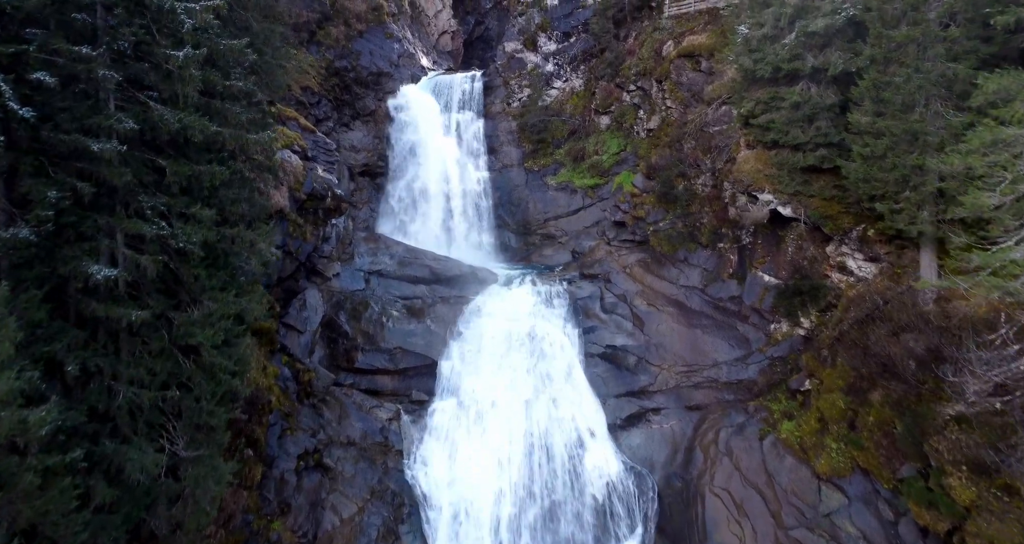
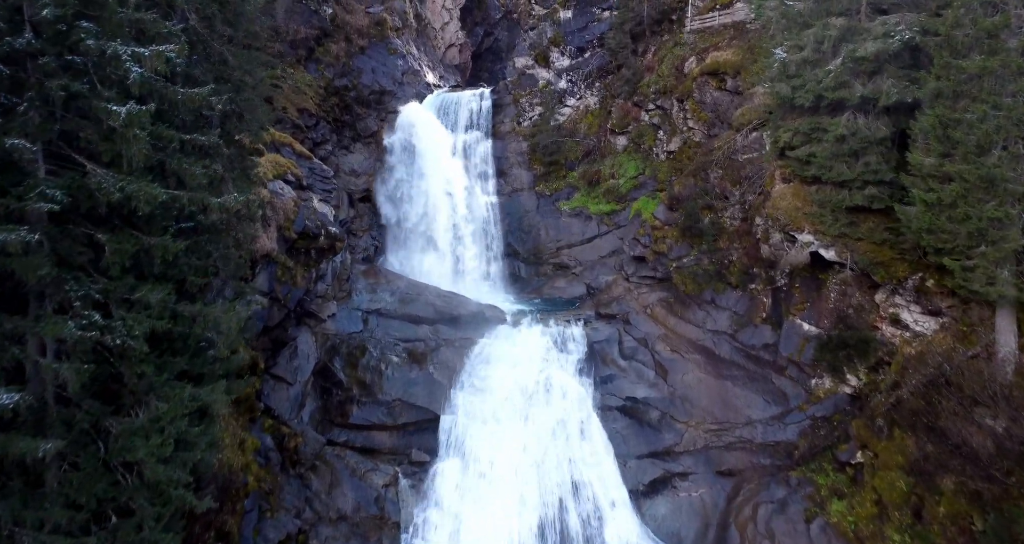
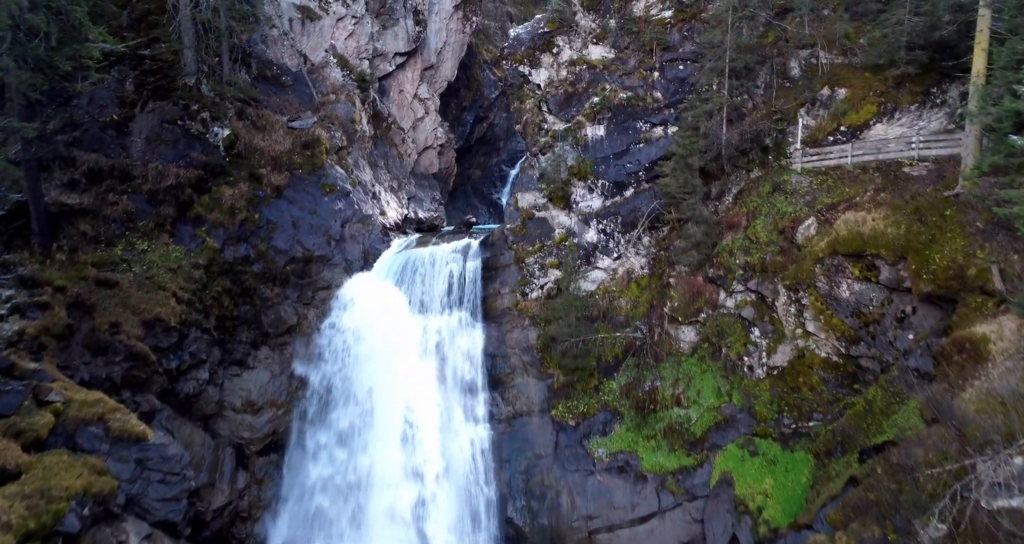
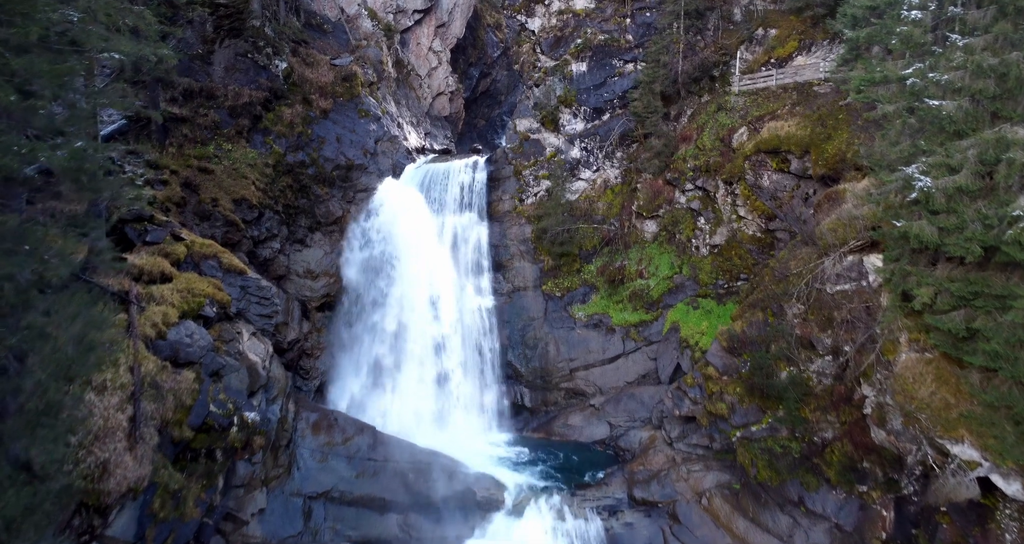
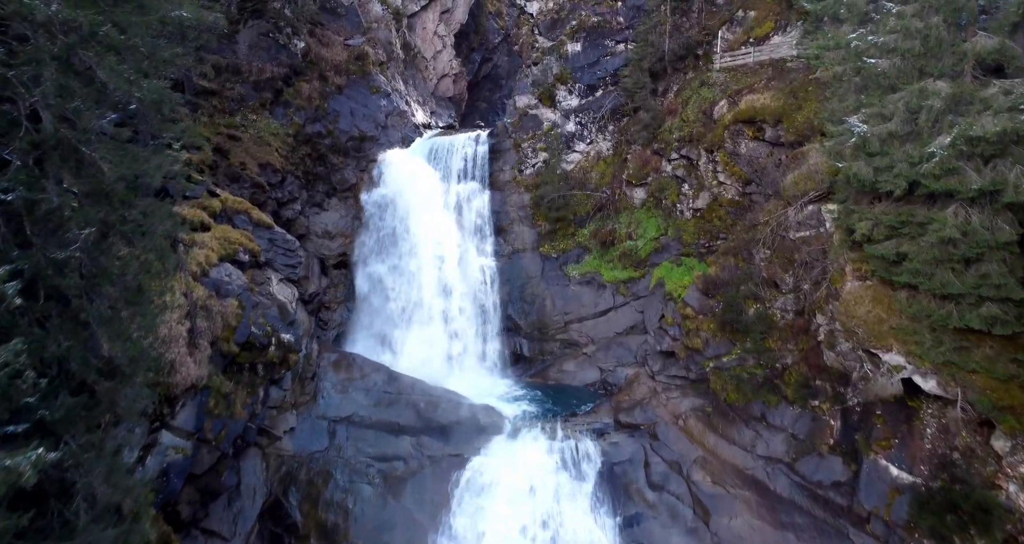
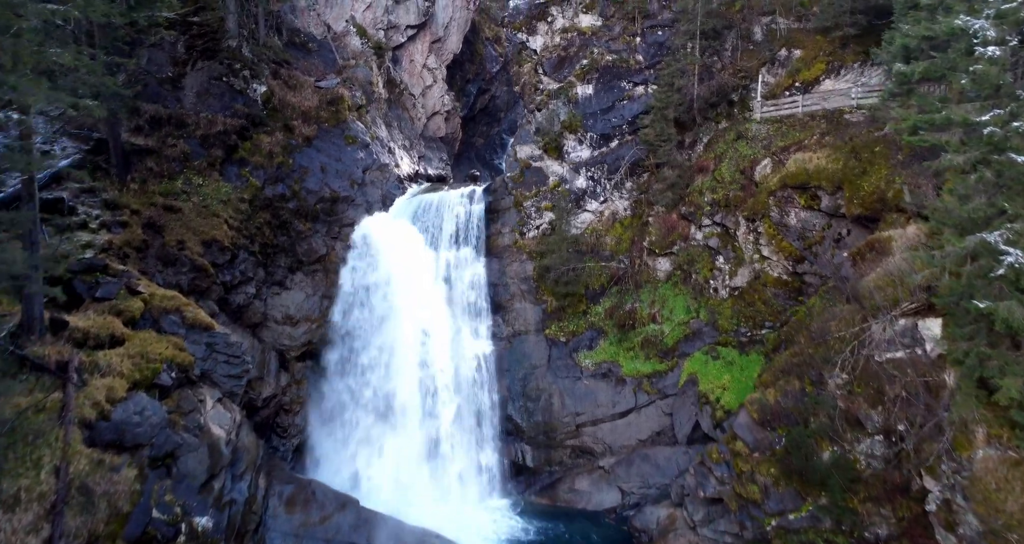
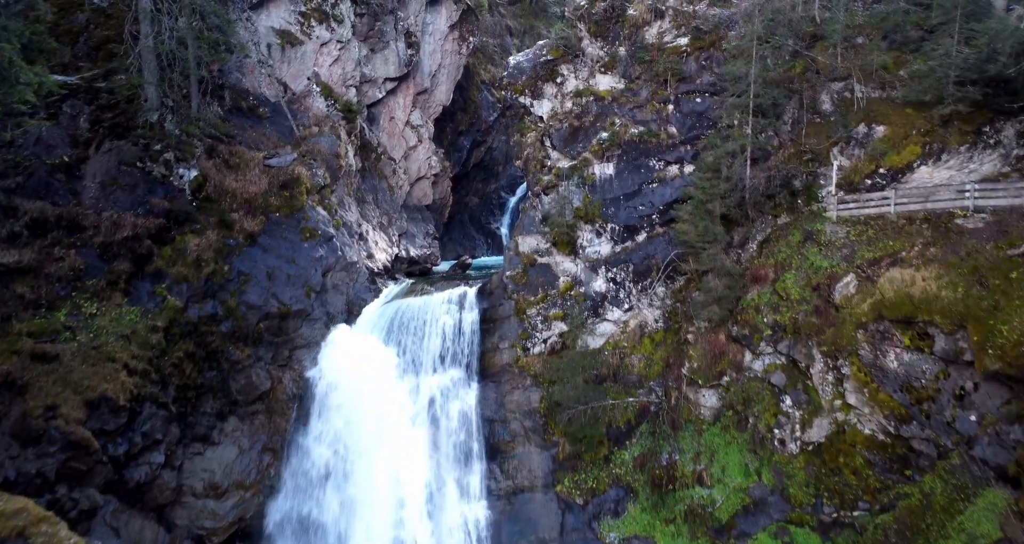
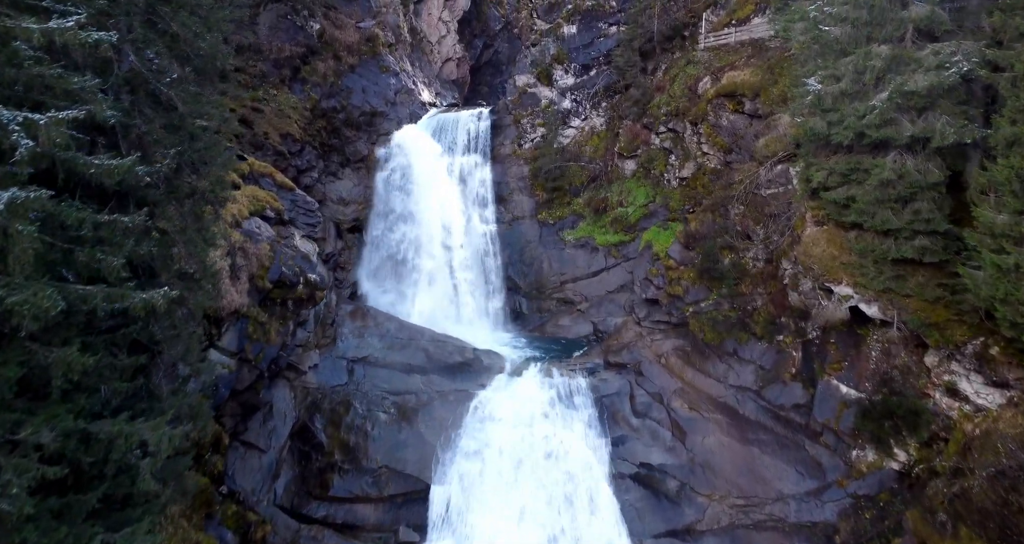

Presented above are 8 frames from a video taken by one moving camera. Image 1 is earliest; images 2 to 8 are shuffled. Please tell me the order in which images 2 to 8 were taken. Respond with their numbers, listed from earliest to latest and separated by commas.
2, 8, 5, 4, 6, 3, 7
